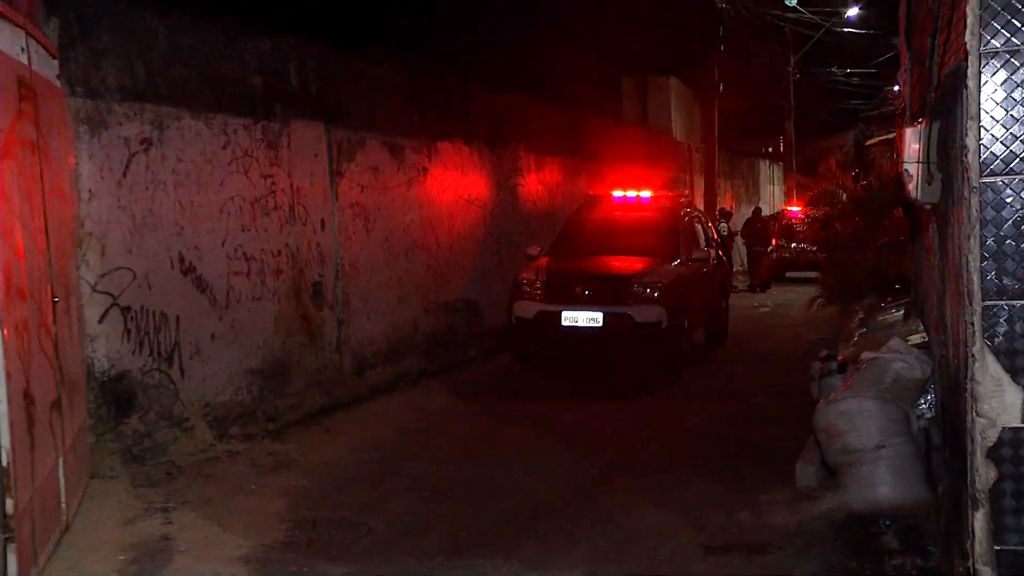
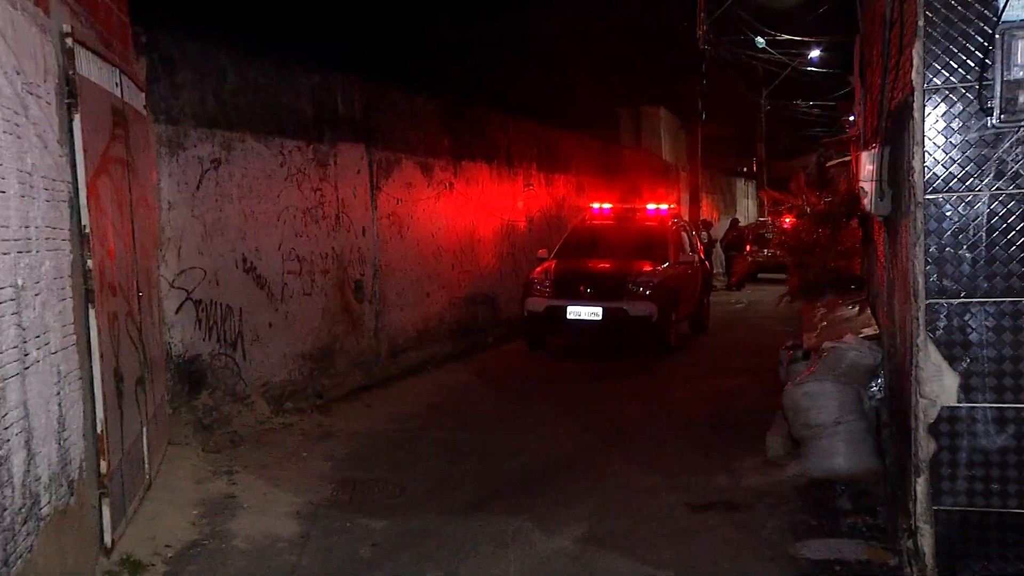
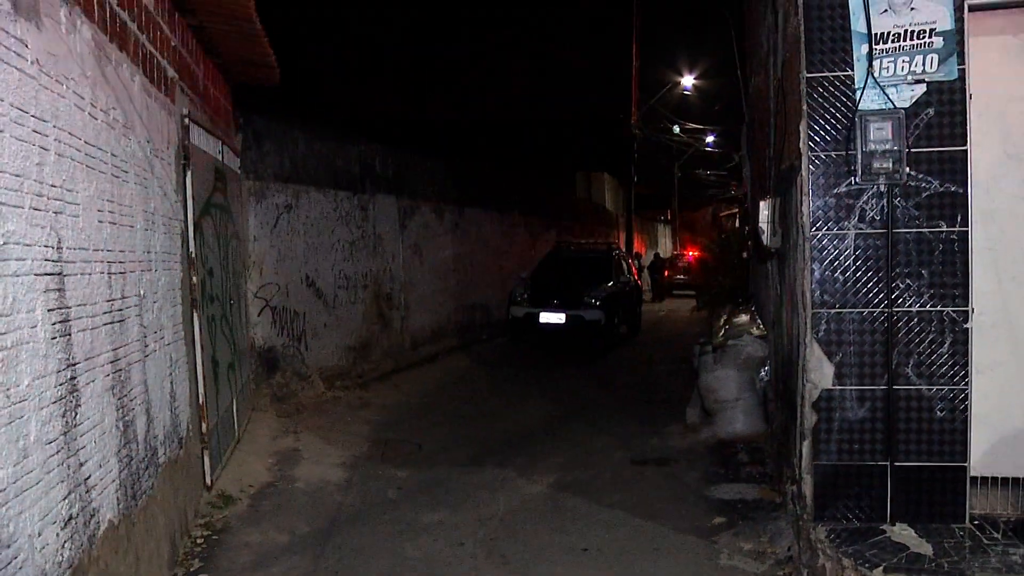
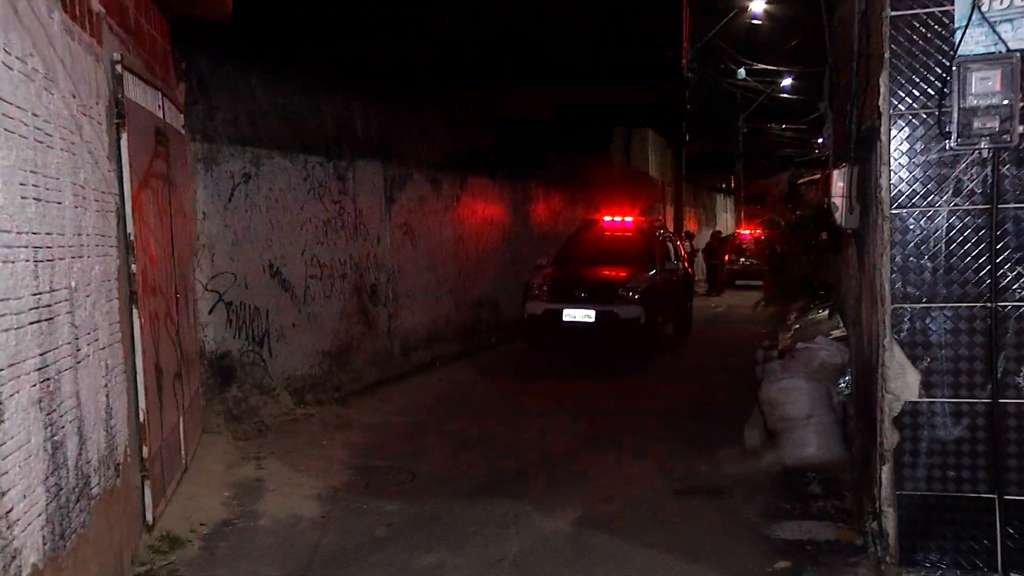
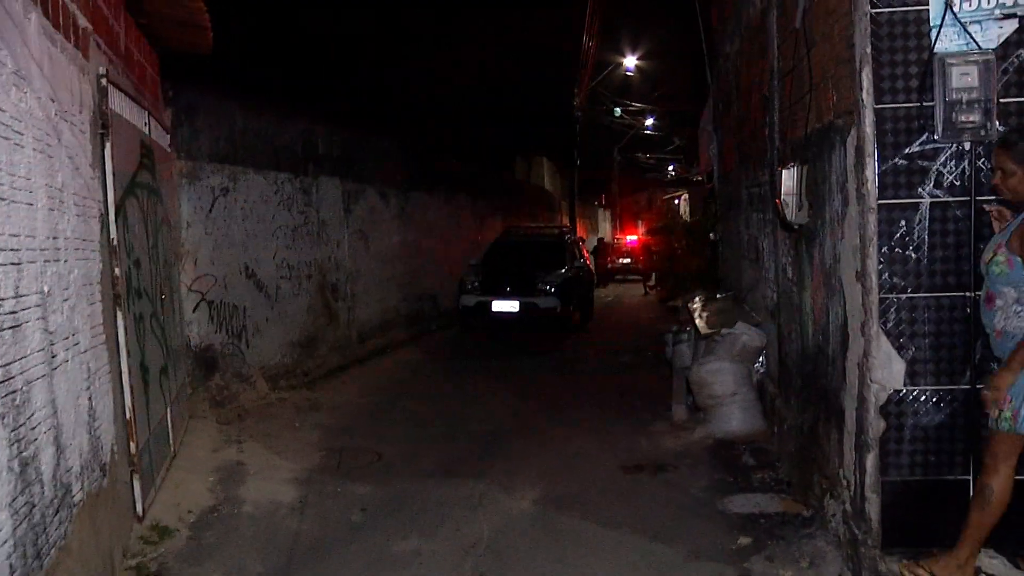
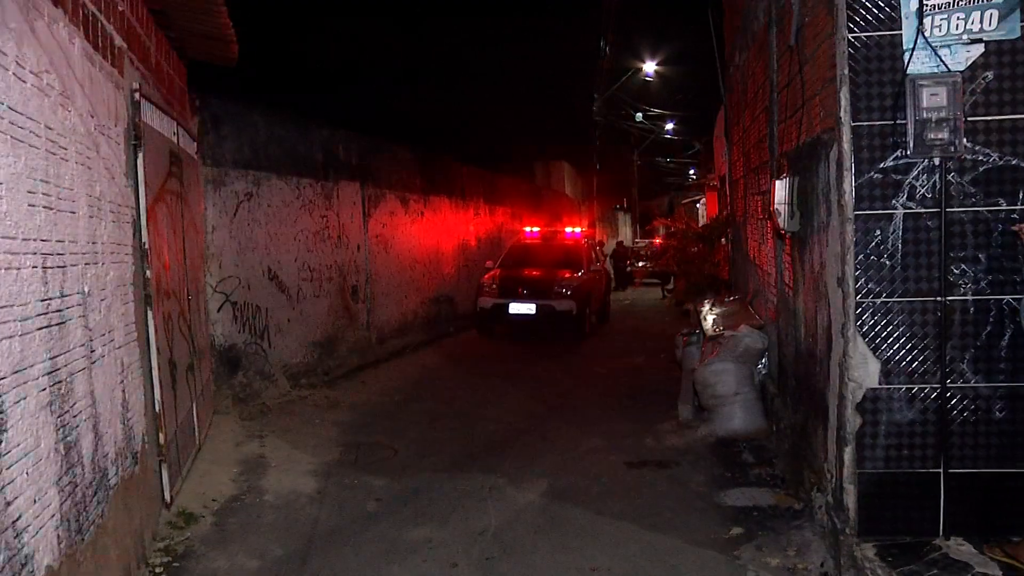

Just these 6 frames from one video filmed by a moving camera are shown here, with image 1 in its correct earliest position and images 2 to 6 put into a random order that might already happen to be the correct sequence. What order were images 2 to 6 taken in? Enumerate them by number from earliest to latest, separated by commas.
2, 4, 3, 6, 5
